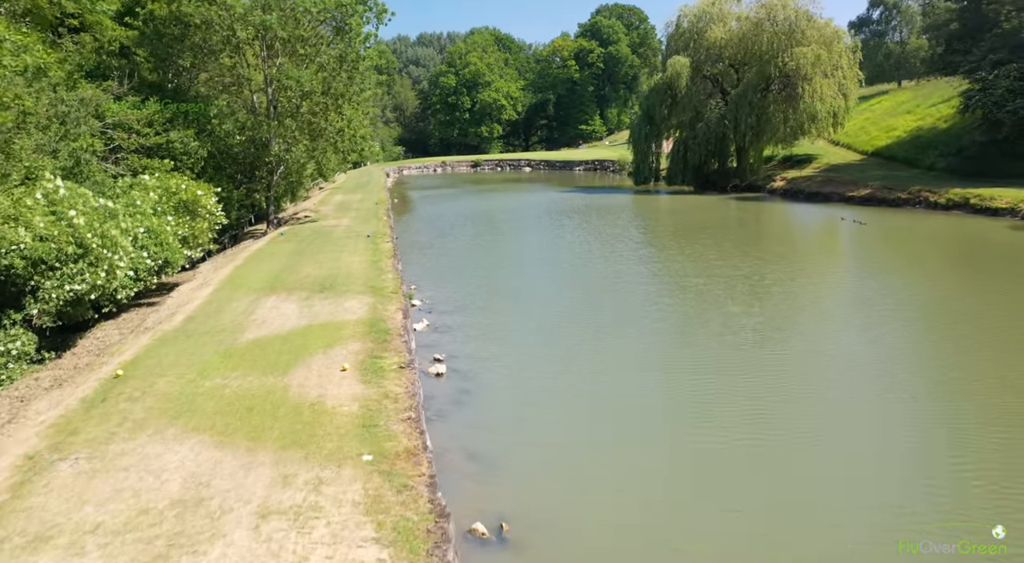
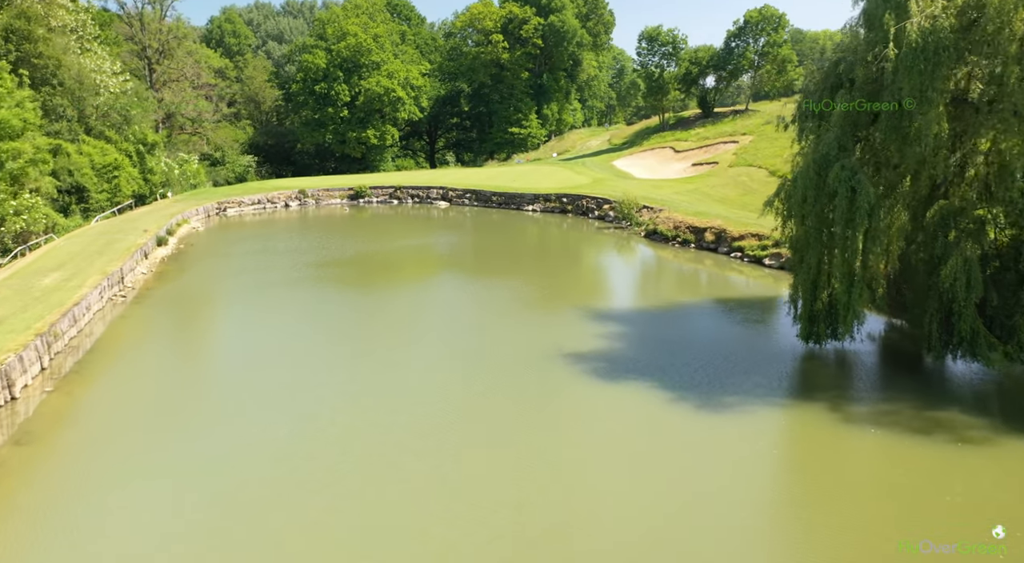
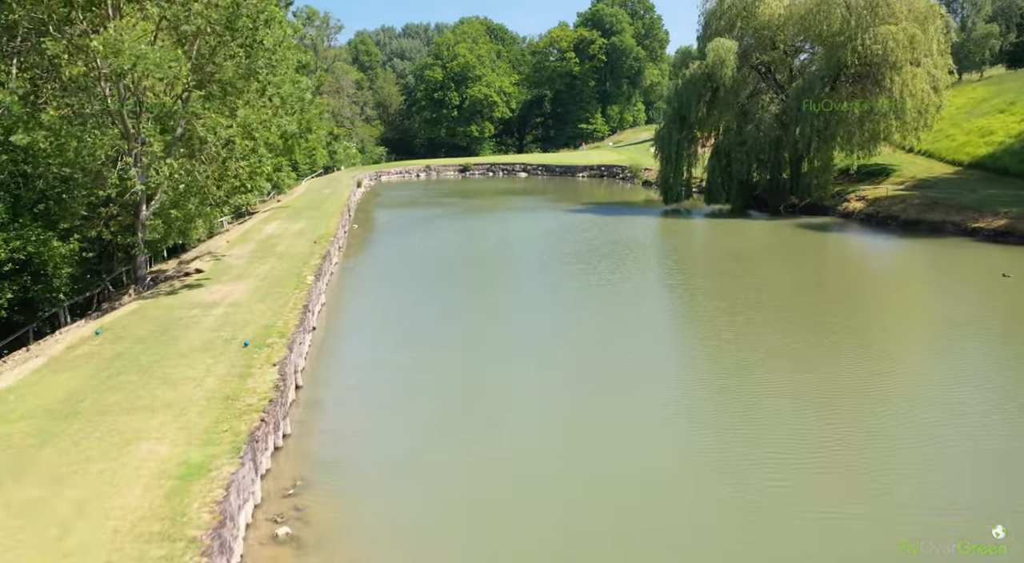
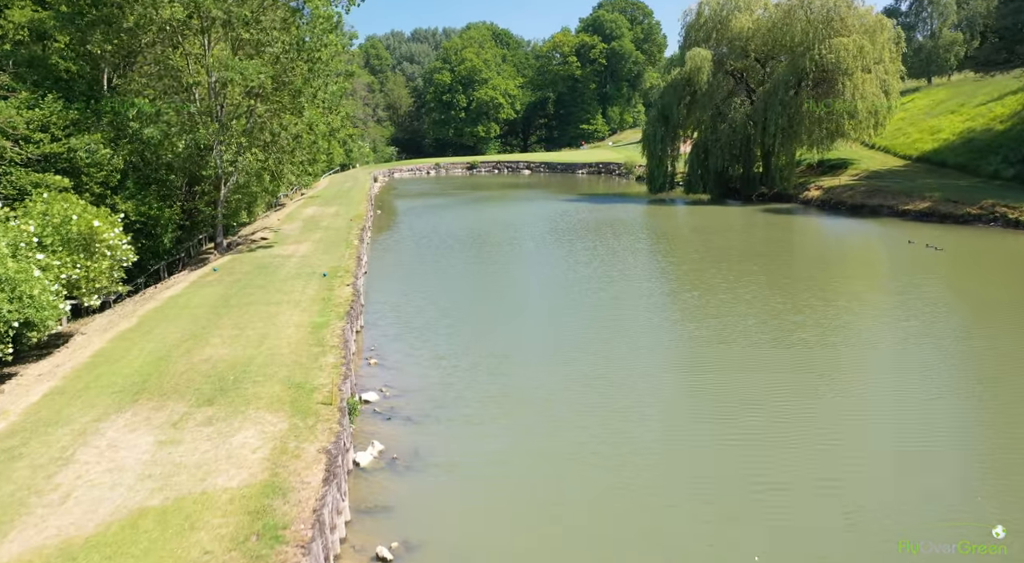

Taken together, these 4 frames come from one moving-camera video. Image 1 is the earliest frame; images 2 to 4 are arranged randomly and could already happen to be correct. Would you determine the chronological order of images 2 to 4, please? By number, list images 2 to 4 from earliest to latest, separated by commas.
4, 3, 2
